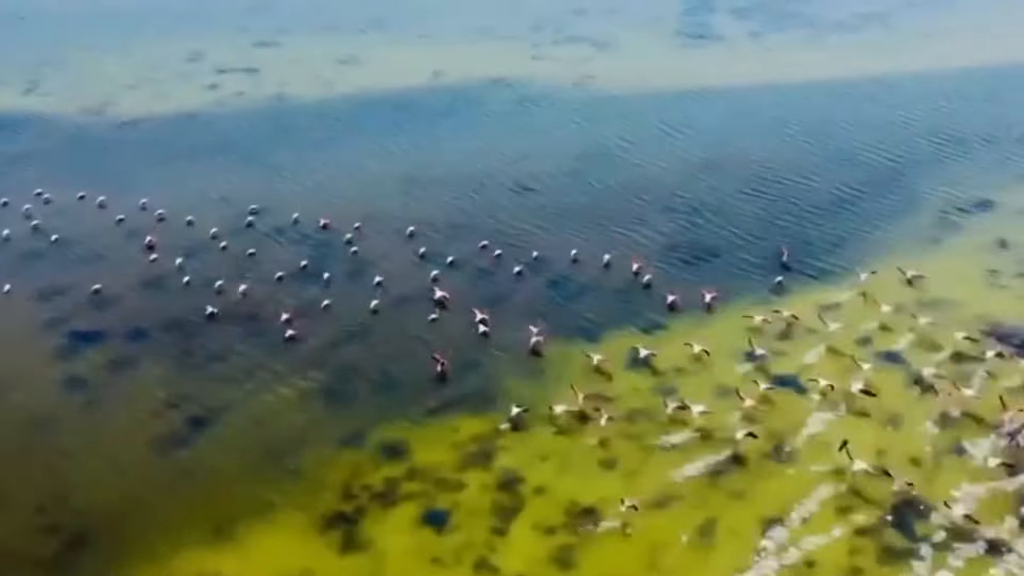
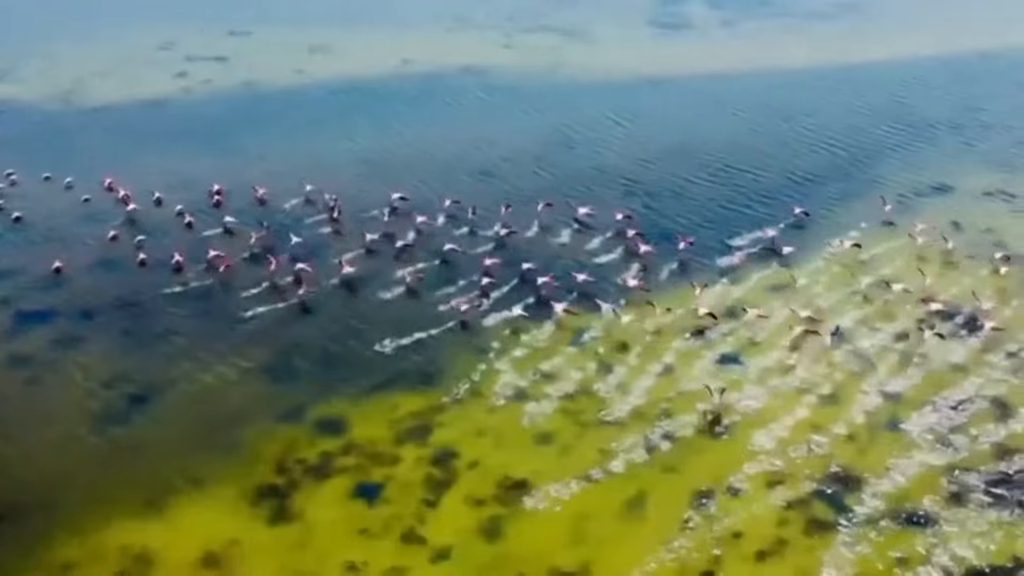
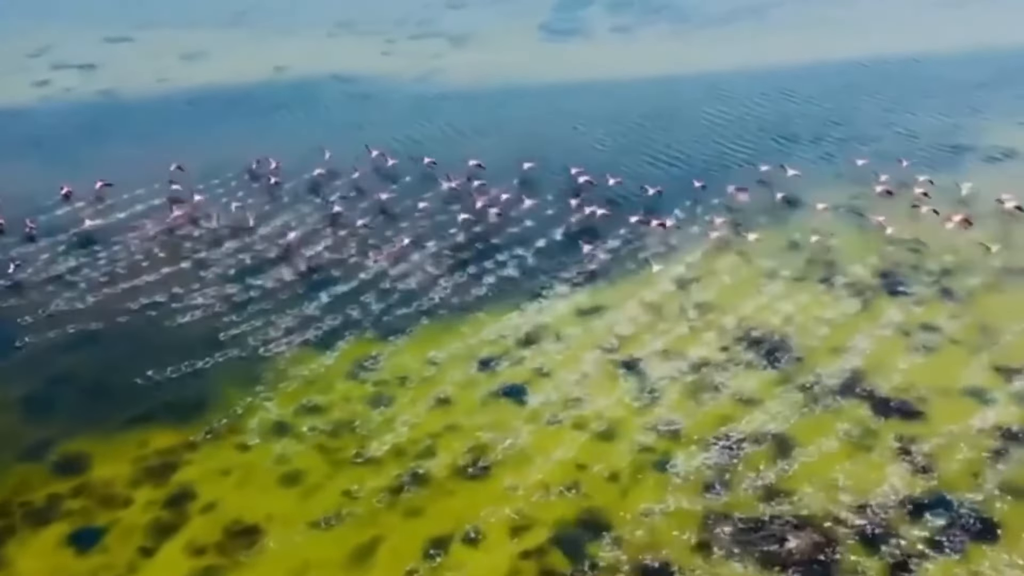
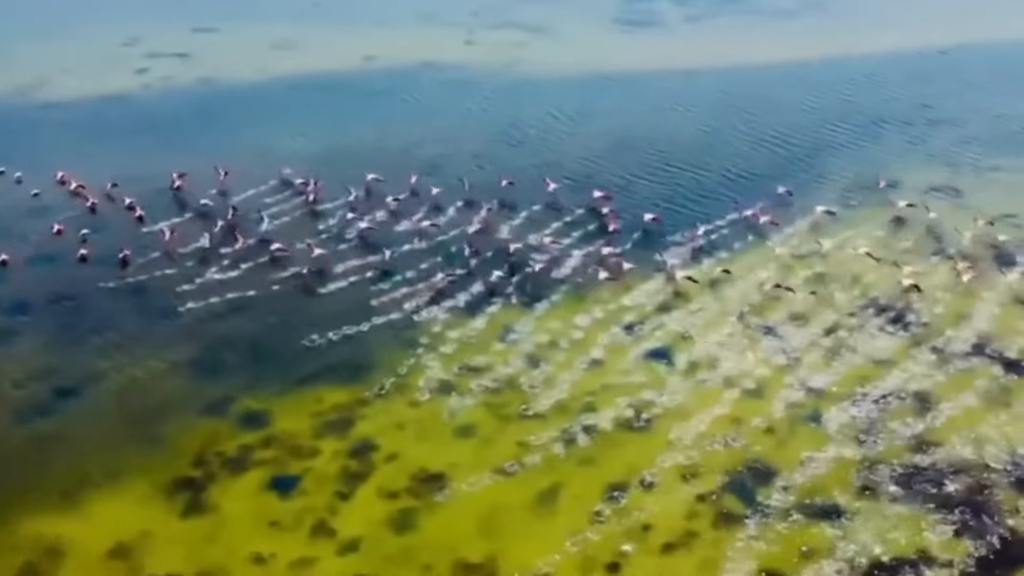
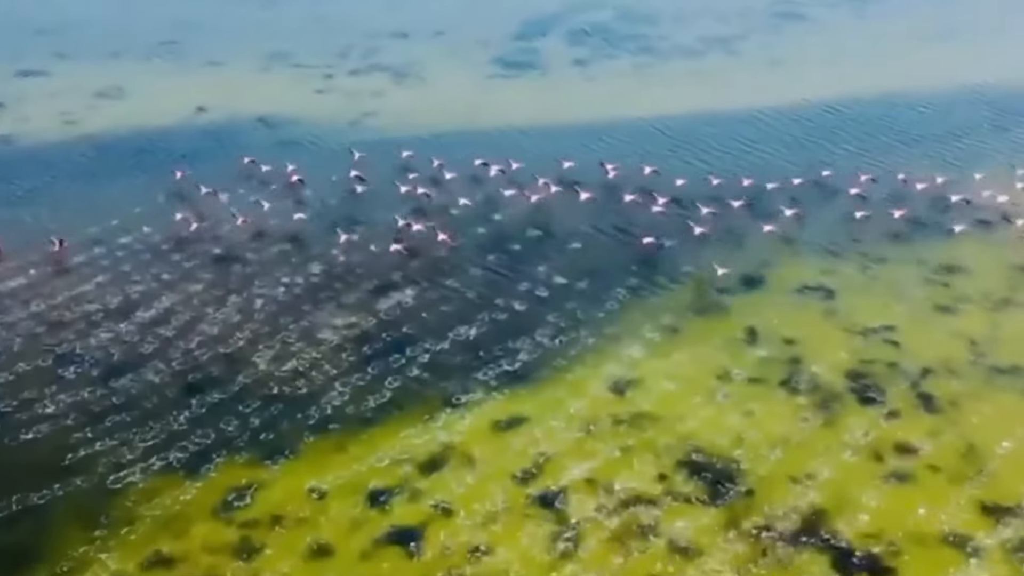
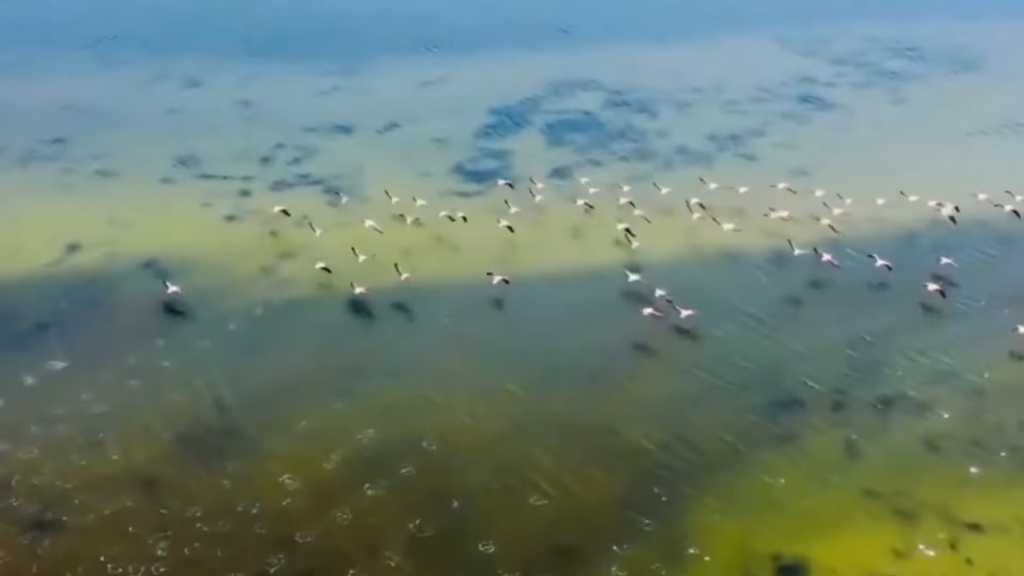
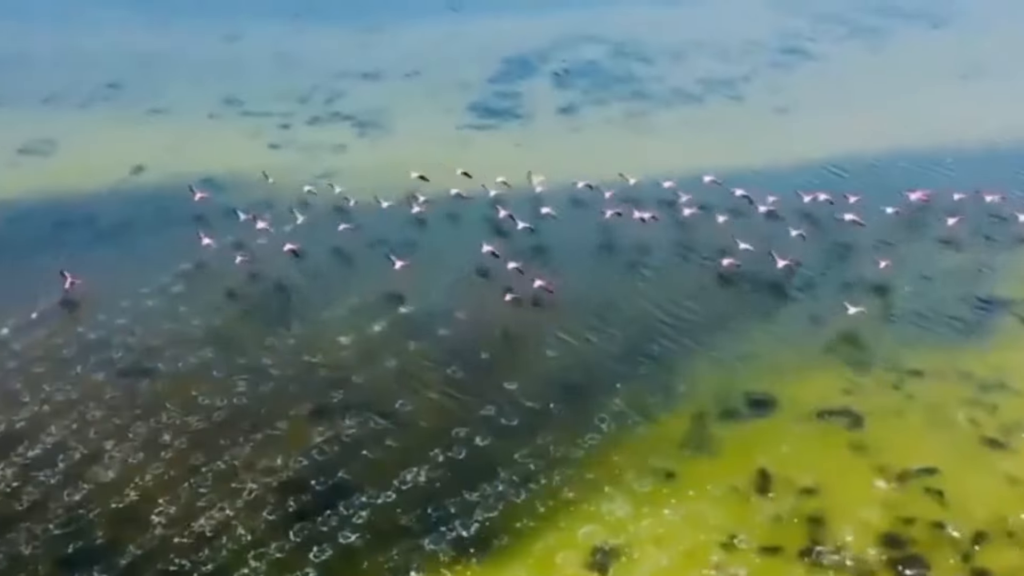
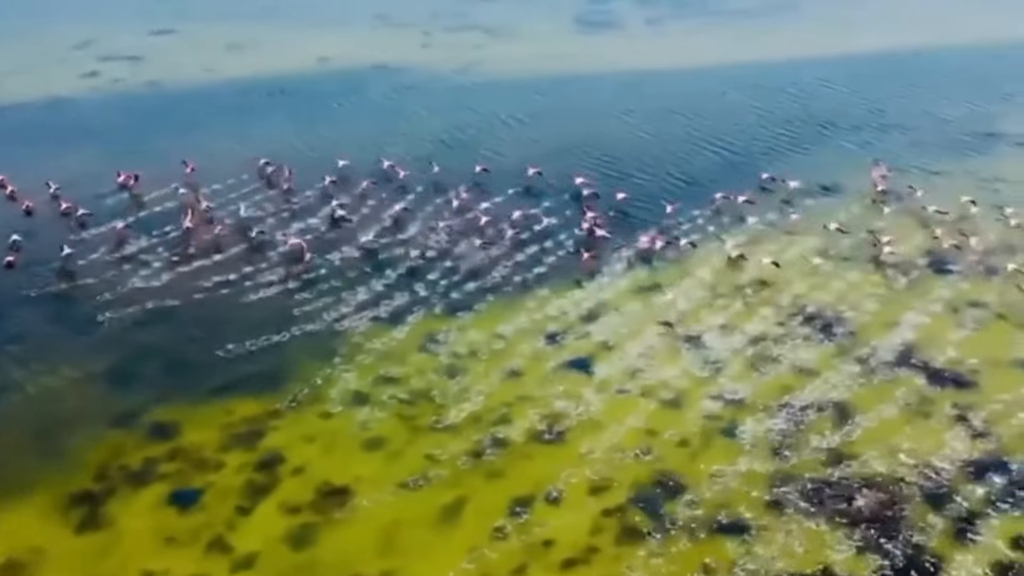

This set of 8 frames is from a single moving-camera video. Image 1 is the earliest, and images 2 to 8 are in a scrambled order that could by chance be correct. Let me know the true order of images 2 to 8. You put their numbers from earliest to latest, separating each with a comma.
2, 4, 8, 3, 5, 7, 6
